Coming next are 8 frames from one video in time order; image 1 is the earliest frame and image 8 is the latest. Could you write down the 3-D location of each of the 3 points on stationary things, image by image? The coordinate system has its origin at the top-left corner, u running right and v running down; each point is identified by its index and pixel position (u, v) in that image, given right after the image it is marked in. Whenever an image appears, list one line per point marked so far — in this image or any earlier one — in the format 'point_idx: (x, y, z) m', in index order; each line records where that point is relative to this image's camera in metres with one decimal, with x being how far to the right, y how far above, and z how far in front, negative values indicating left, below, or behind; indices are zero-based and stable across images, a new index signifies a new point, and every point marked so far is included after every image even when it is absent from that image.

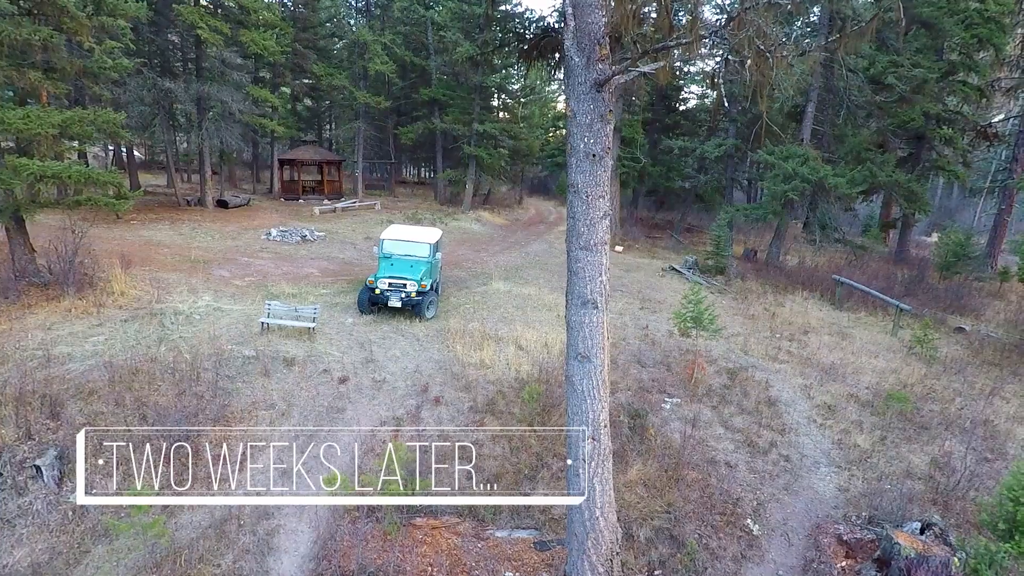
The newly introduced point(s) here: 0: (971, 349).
0: (+10.3, -1.4, +12.5) m
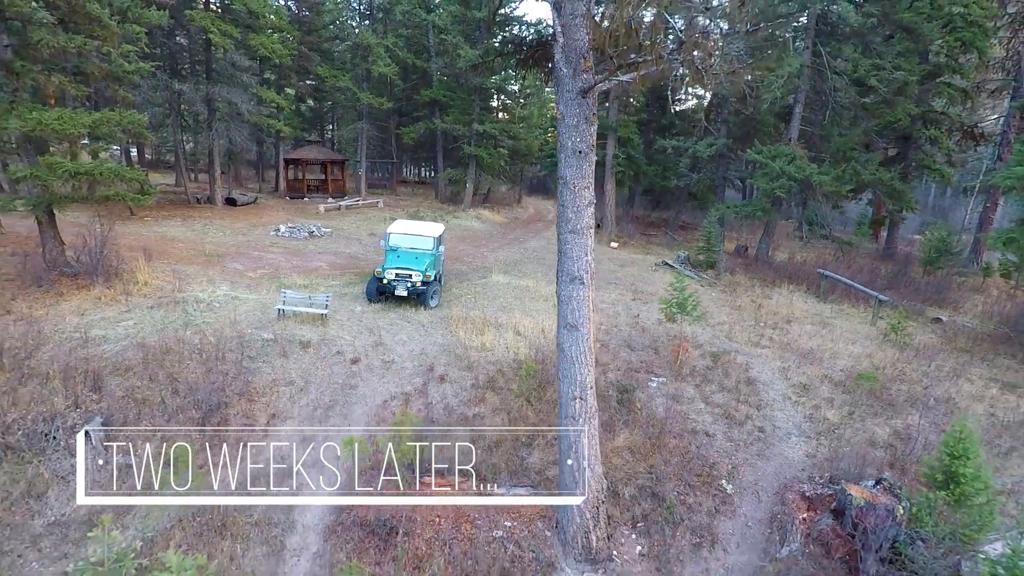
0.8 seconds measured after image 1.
0: (+10.2, -1.2, +13.3) m
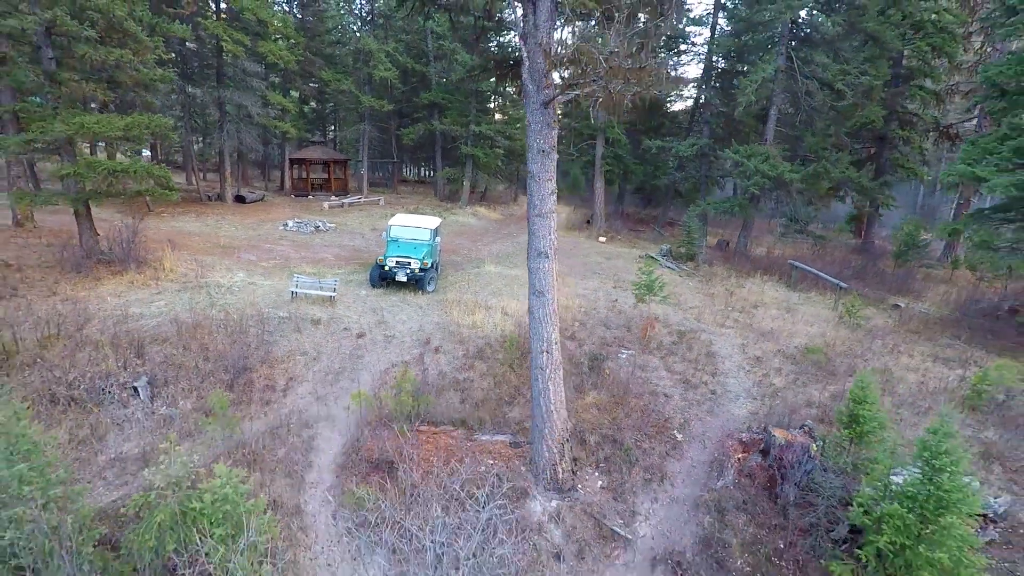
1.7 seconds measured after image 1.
0: (+10.0, -0.8, +14.5) m
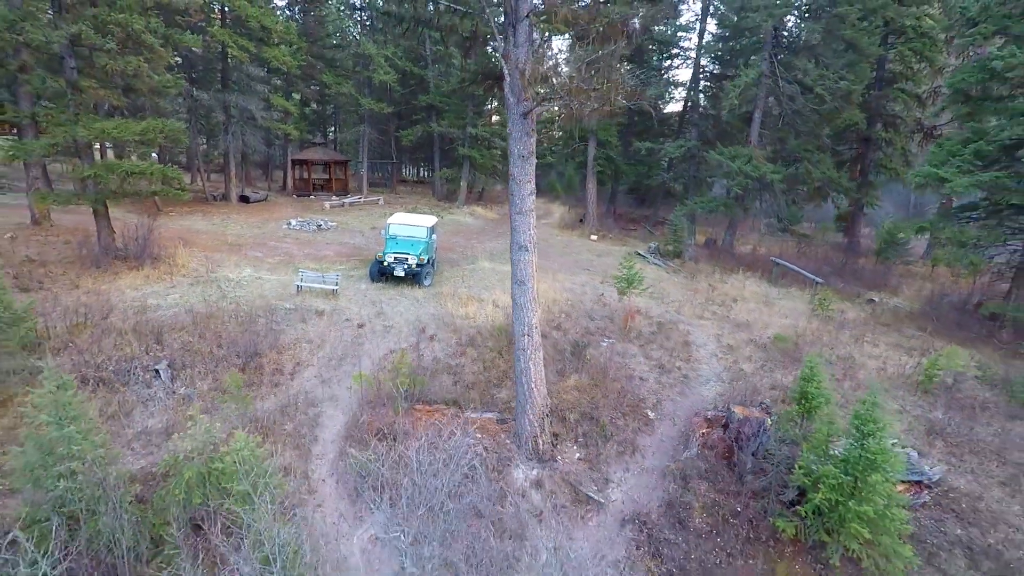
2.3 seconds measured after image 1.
0: (+9.8, -0.7, +15.3) m
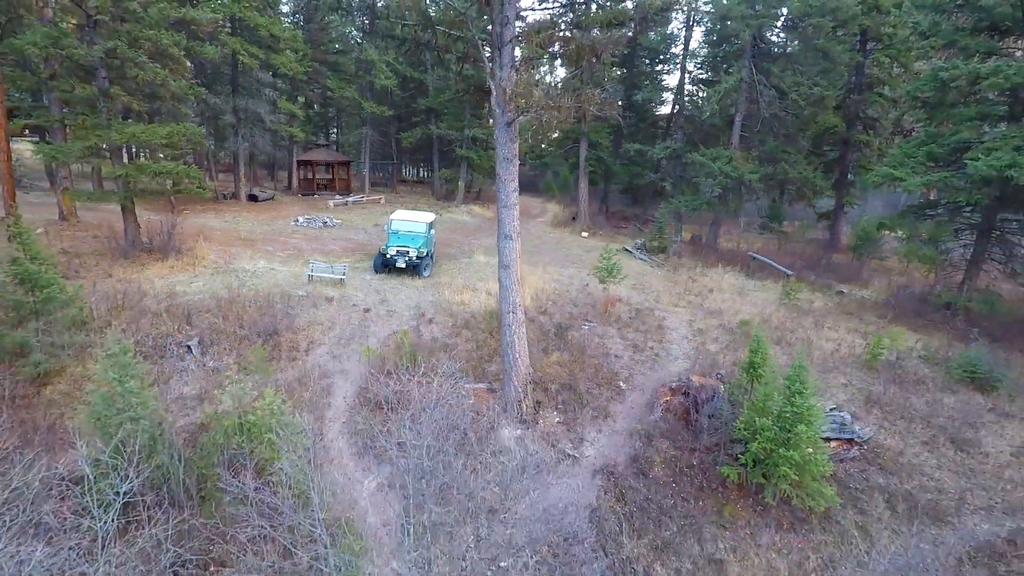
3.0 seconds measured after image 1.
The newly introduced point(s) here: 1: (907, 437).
0: (+9.6, -0.5, +16.5) m
1: (+6.6, -2.5, +9.3) m
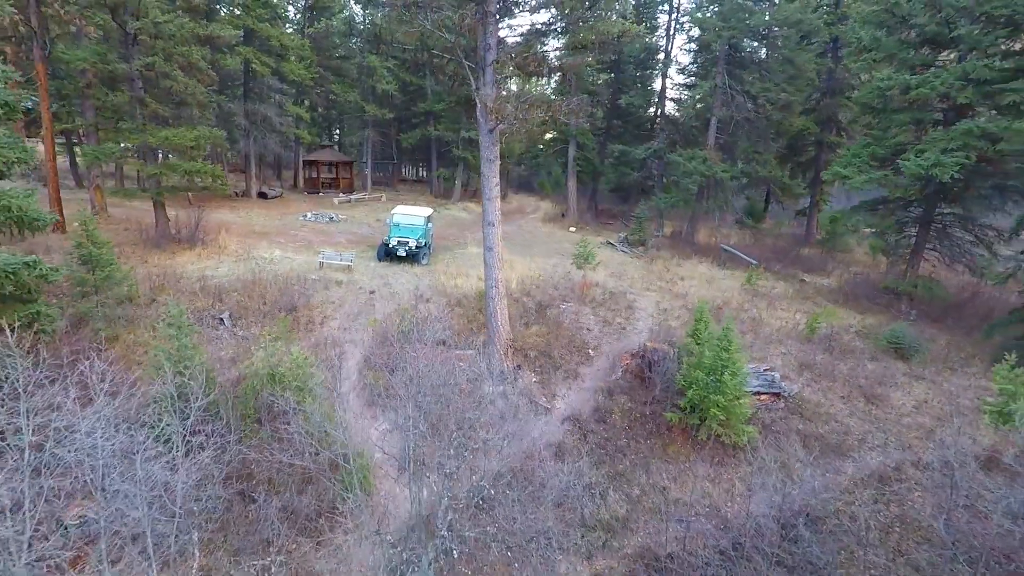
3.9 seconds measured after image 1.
0: (+9.2, -0.1, +18.3) m
1: (+6.2, -2.1, +11.1) m
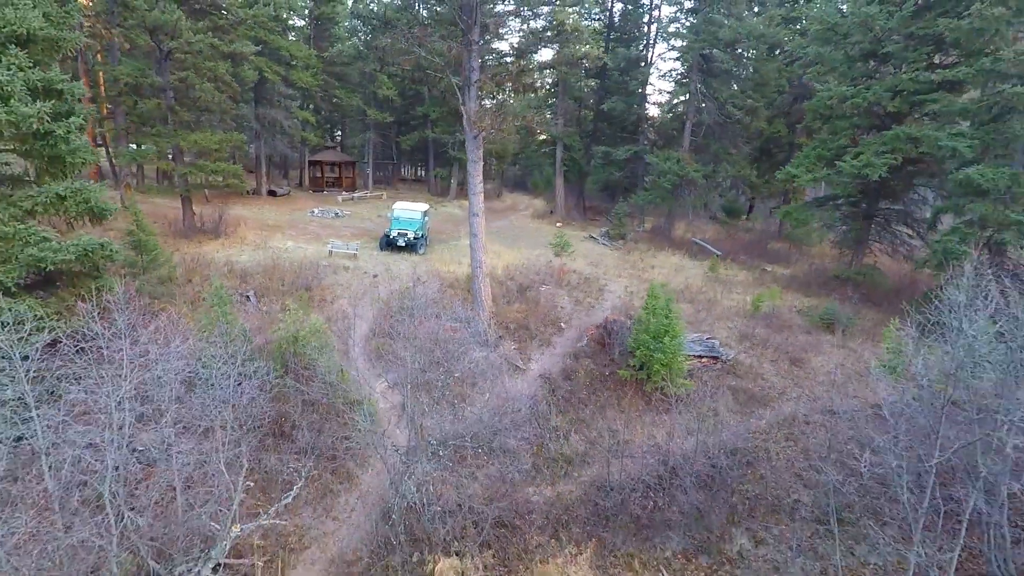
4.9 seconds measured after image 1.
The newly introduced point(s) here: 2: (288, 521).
0: (+8.8, +0.4, +20.4) m
1: (+5.8, -1.6, +13.2) m
2: (-3.7, -3.9, +9.3) m
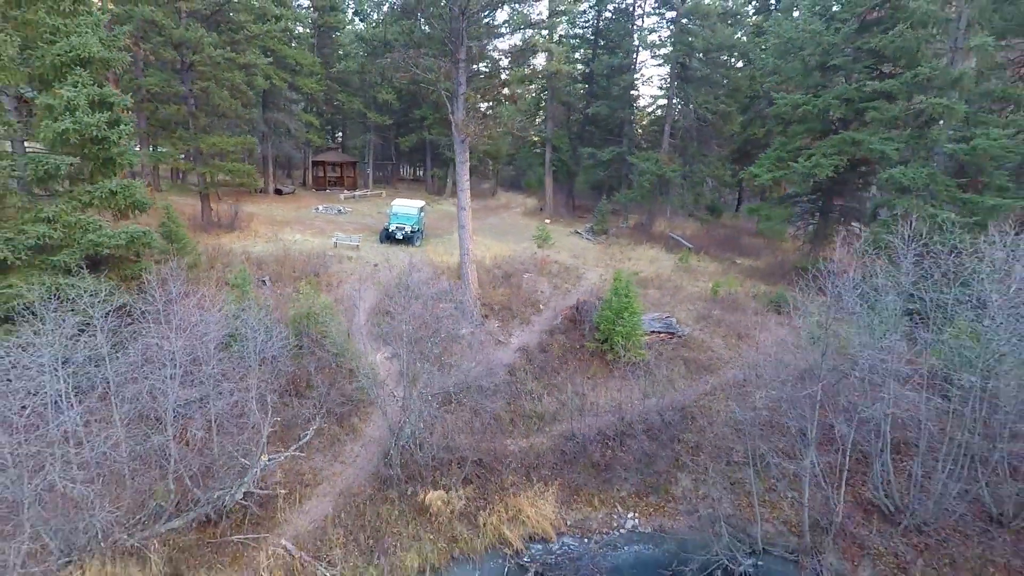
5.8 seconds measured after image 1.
0: (+8.4, +0.8, +22.3) m
1: (+5.4, -1.2, +15.1) m
2: (-4.2, -3.5, +11.2) m
